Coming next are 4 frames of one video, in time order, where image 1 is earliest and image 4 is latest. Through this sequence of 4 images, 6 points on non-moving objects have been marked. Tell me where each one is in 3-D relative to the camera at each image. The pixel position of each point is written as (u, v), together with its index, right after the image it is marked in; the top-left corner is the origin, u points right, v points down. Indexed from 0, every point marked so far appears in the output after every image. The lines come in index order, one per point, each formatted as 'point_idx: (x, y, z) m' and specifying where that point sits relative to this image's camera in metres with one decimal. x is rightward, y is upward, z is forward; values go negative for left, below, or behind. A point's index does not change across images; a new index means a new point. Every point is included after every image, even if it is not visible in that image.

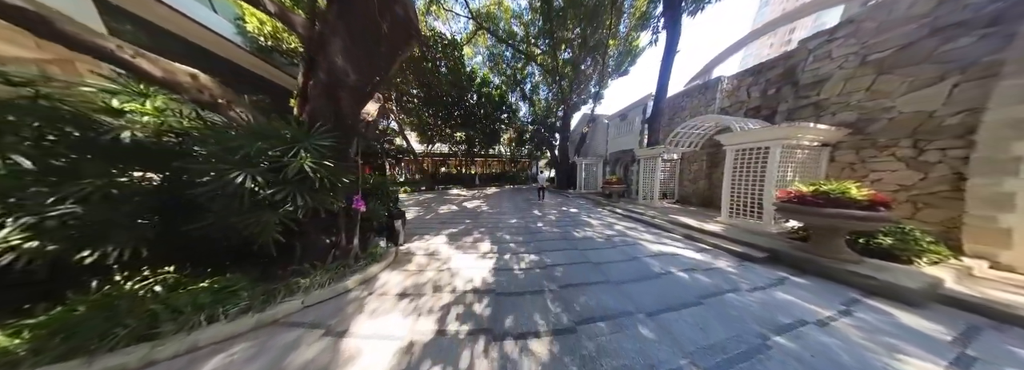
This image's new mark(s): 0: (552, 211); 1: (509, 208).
0: (+1.6, -1.0, +6.2) m
1: (-0.1, -0.9, +6.8) m
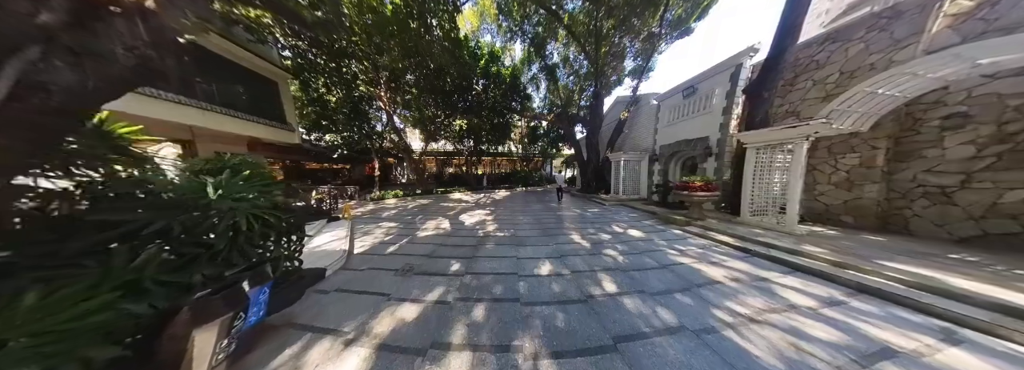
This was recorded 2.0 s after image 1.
0: (+2.1, -1.2, +3.7) m
1: (+0.5, -1.1, +4.4) m
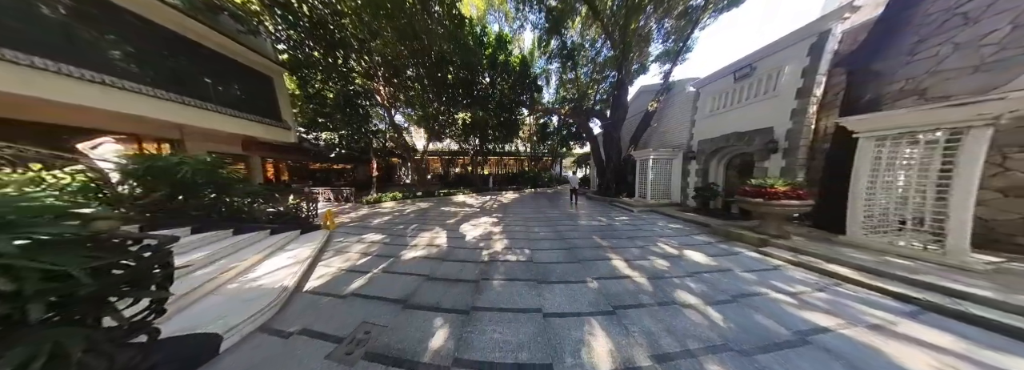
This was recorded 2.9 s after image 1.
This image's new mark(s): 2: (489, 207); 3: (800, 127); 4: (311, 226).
0: (+2.4, -1.3, +2.7) m
1: (+0.8, -1.2, +3.4) m
2: (-1.0, -1.0, +7.5) m
3: (+7.5, +1.5, +4.4) m
4: (-5.1, -1.1, +4.3) m
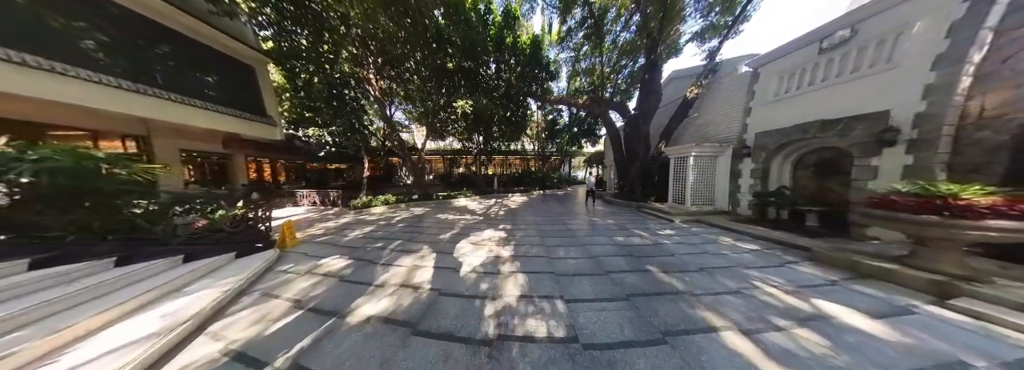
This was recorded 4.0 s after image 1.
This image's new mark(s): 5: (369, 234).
0: (+2.6, -1.4, +1.4) m
1: (+1.0, -1.3, +2.2) m
2: (-0.7, -1.1, +6.3) m
3: (+7.8, +1.4, +3.0) m
4: (-4.9, -1.2, +3.2) m
5: (-3.7, -1.2, +4.3) m
